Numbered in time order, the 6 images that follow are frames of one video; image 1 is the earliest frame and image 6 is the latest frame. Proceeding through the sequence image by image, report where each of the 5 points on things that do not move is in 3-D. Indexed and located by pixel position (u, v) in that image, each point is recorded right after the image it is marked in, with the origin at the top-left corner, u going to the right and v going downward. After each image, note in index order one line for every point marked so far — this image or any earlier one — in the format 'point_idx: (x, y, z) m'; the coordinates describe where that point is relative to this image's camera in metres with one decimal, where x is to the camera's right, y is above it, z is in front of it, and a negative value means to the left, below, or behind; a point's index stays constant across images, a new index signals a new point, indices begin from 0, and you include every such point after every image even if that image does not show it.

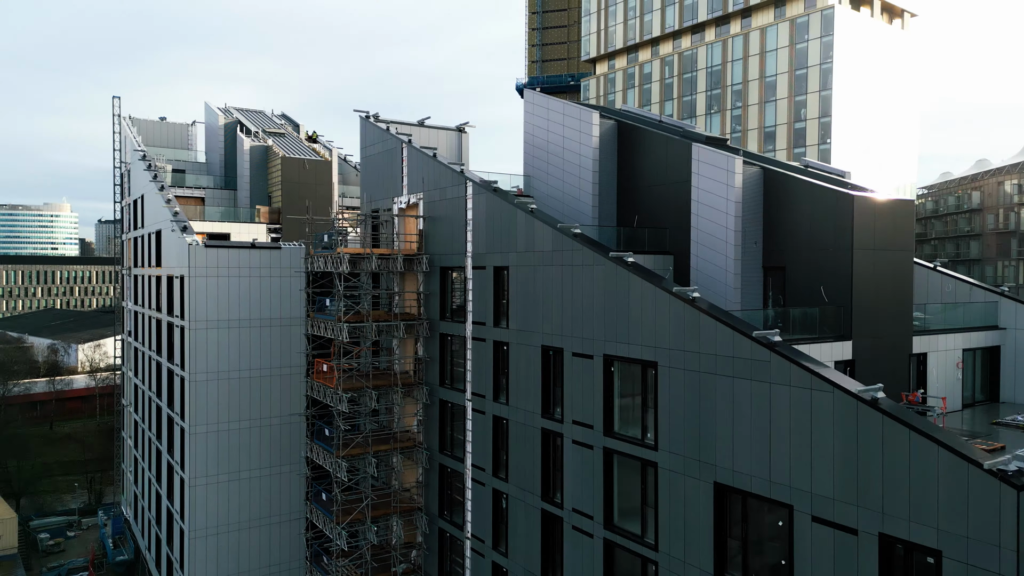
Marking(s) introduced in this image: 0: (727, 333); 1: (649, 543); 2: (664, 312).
0: (+4.9, -1.0, +17.2) m
1: (+3.6, -6.7, +19.6) m
2: (+3.8, -0.6, +18.9) m
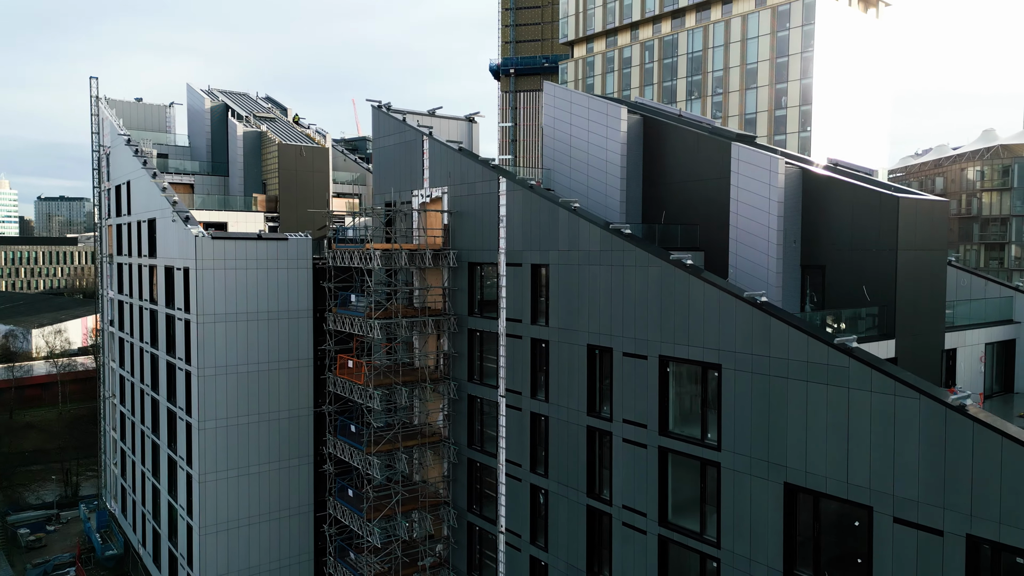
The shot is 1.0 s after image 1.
0: (+6.8, -1.2, +17.6) m
1: (+5.3, -6.8, +20.1) m
2: (+5.6, -0.7, +19.3) m
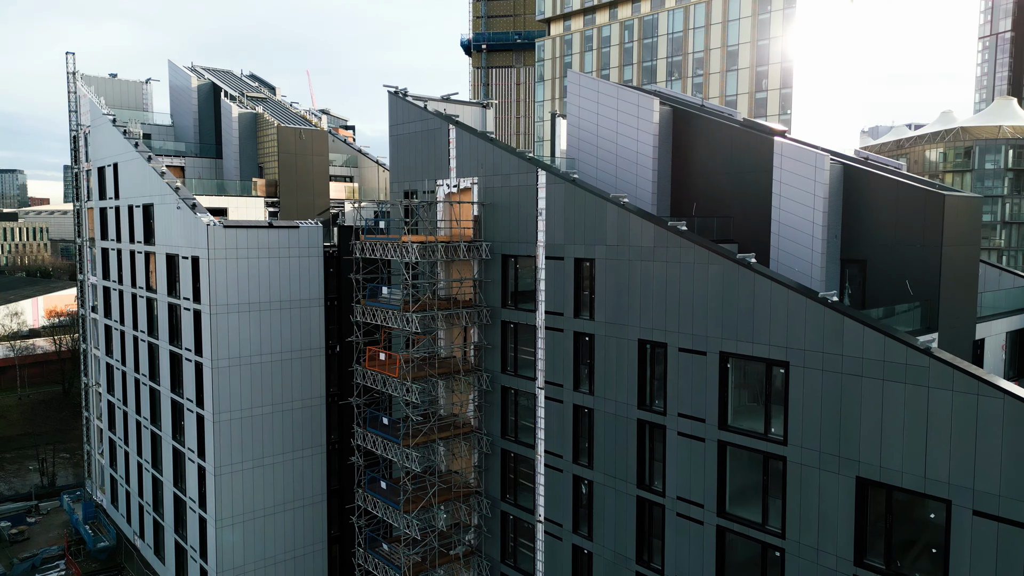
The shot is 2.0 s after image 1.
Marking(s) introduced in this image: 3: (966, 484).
0: (+8.8, -1.2, +18.2) m
1: (+7.2, -6.7, +20.8) m
2: (+7.5, -0.7, +19.7) m
3: (+10.1, -4.4, +16.8) m
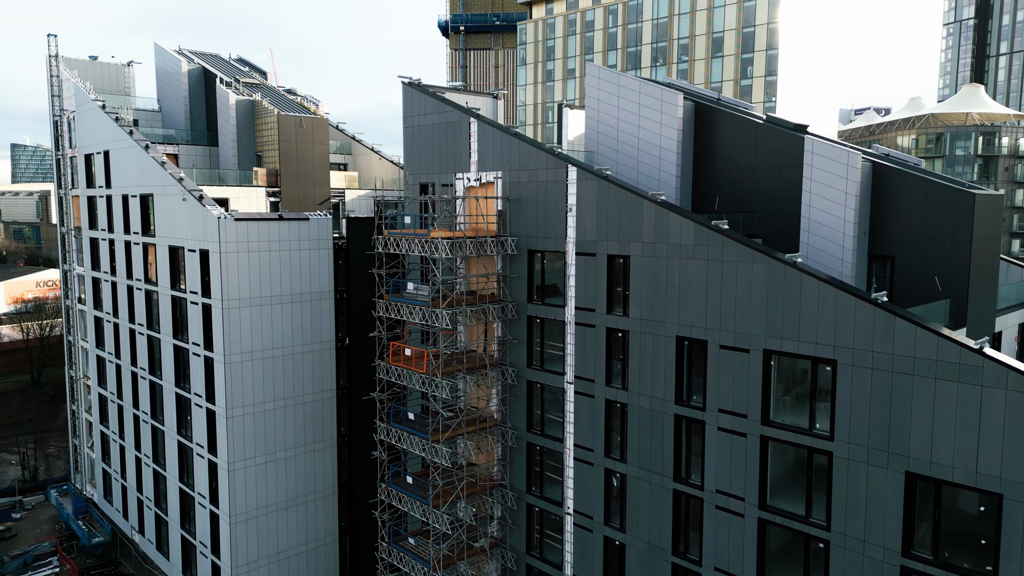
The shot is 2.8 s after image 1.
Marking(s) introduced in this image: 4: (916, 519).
0: (+10.4, -1.3, +18.7) m
1: (+8.7, -6.7, +21.4) m
2: (+9.0, -0.7, +20.2) m
3: (+11.8, -4.4, +17.5) m
4: (+10.4, -6.0, +19.5) m
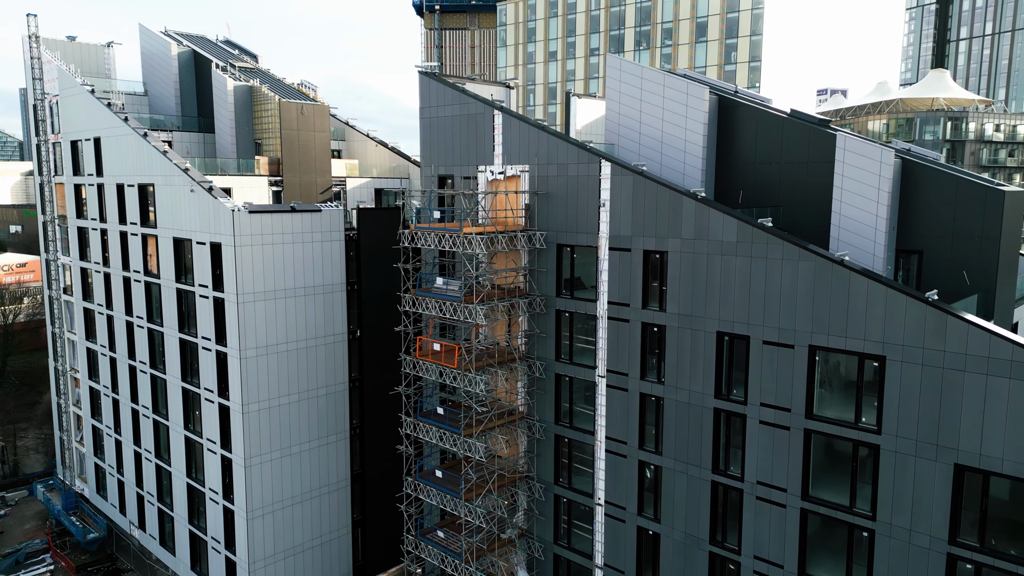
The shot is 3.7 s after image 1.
0: (+12.1, -1.3, +19.4) m
1: (+10.3, -6.6, +22.1) m
2: (+10.7, -0.7, +20.8) m
3: (+13.6, -4.5, +18.3) m
4: (+12.2, -5.9, +20.3) m
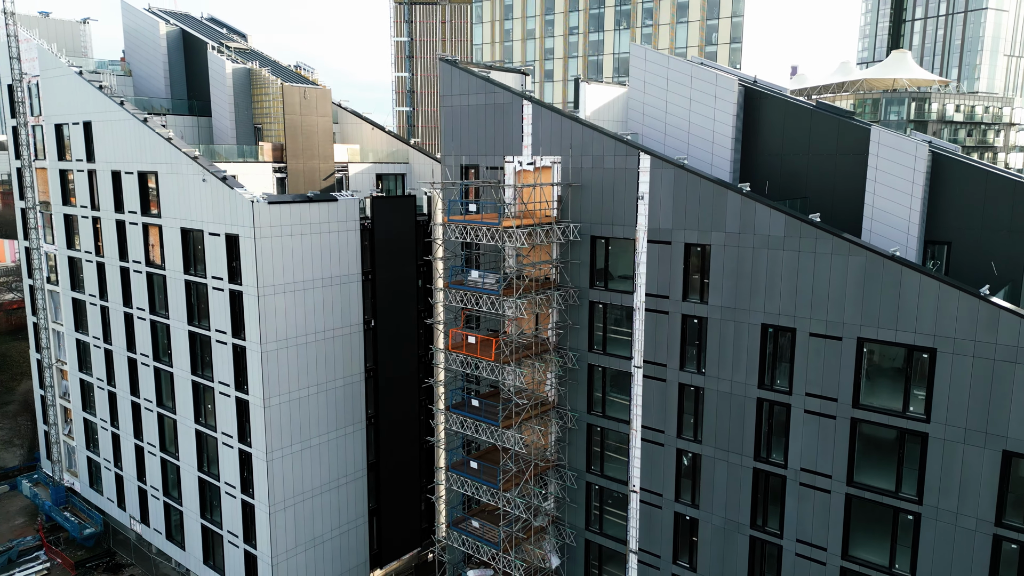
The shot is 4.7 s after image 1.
0: (+14.1, -1.1, +20.4) m
1: (+12.2, -6.5, +23.1) m
2: (+12.6, -0.5, +21.6) m
3: (+15.7, -4.4, +19.5) m
4: (+14.1, -5.8, +21.4) m
